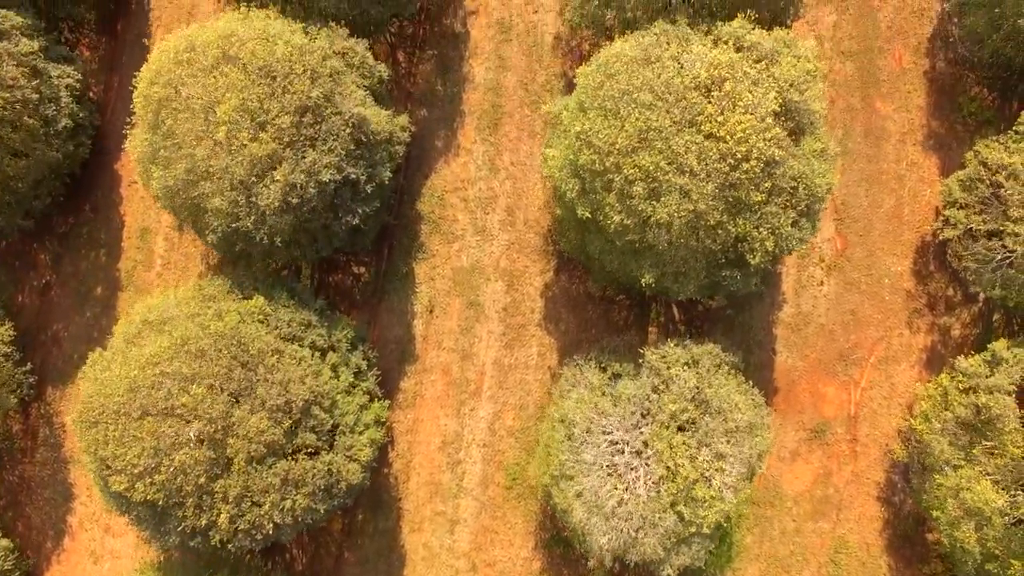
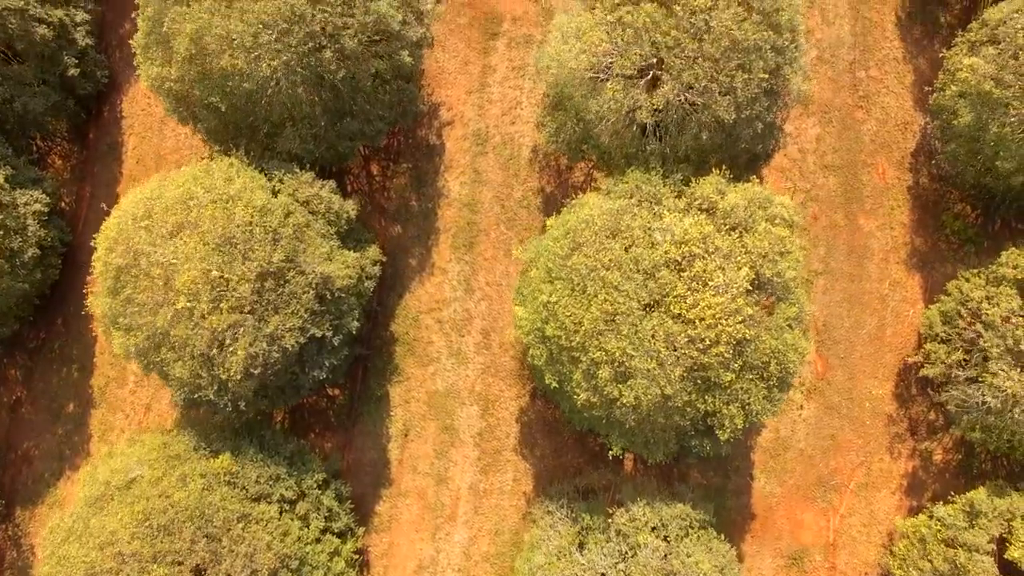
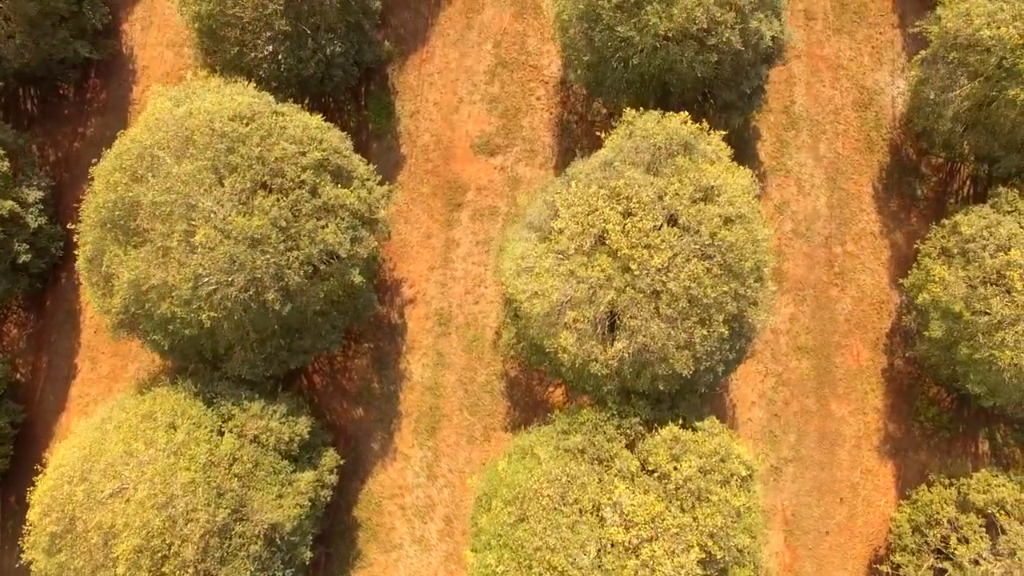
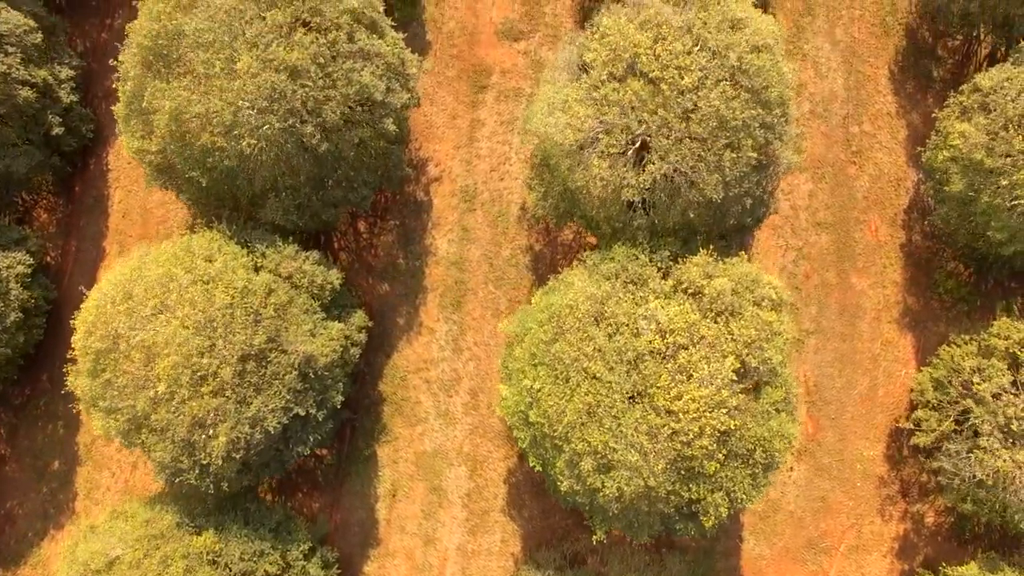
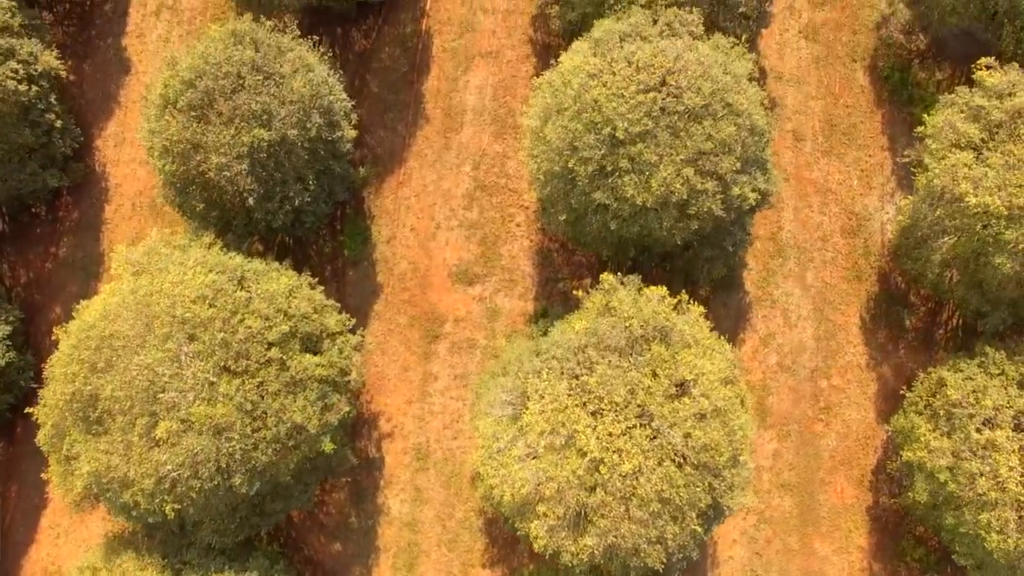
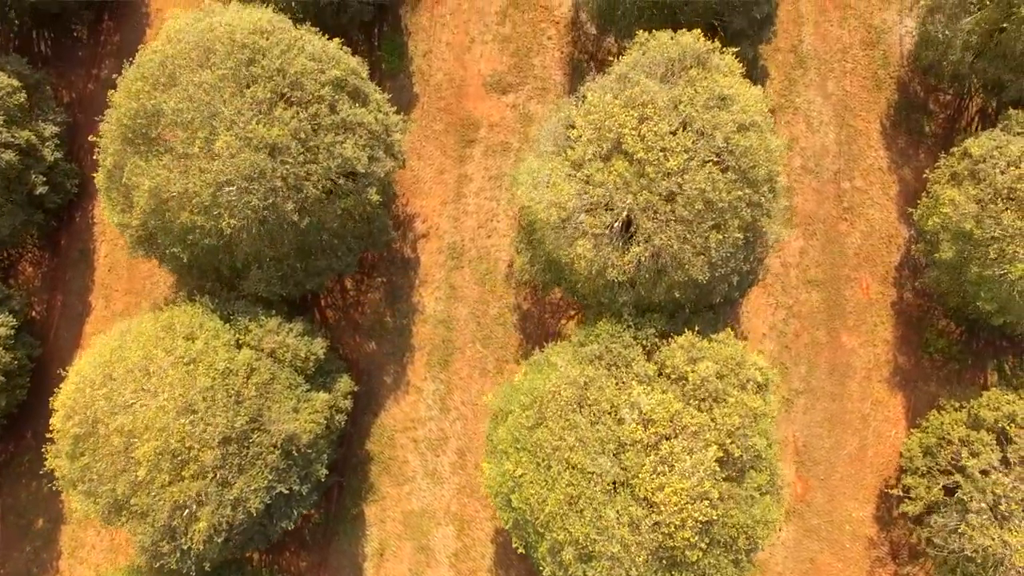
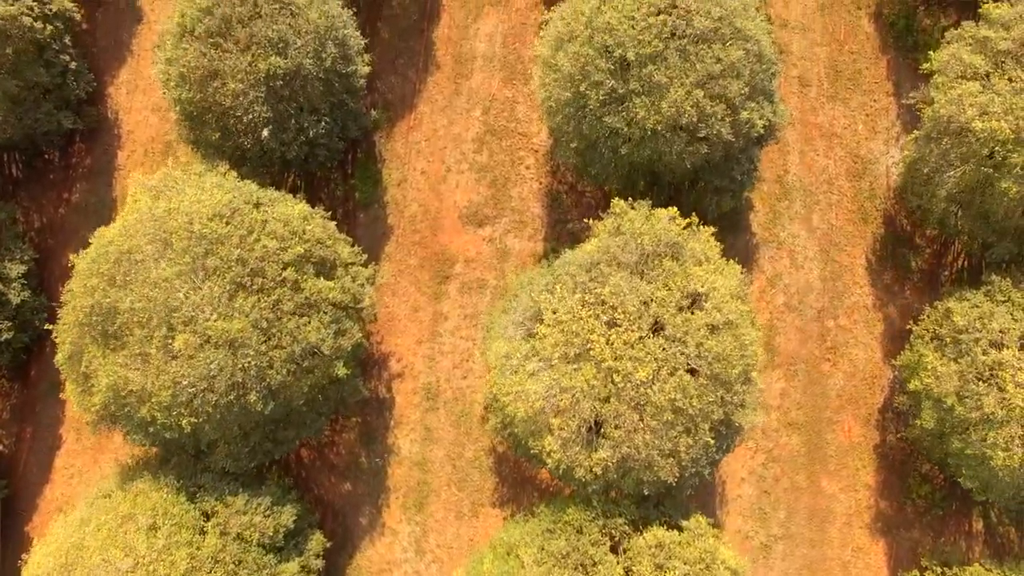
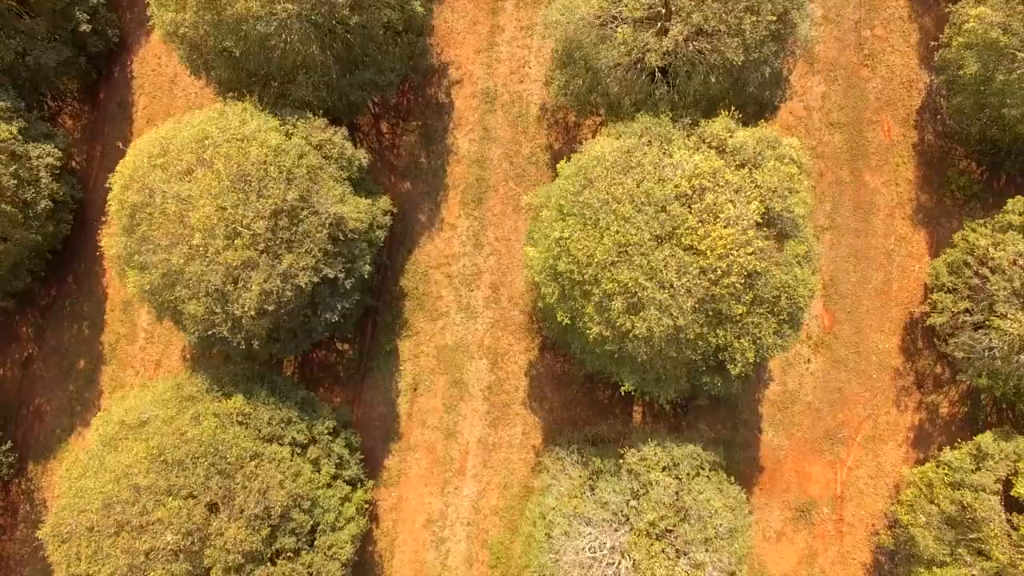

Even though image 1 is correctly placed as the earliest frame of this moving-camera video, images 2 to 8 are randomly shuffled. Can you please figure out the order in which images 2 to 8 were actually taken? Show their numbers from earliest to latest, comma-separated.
8, 2, 4, 6, 3, 7, 5
